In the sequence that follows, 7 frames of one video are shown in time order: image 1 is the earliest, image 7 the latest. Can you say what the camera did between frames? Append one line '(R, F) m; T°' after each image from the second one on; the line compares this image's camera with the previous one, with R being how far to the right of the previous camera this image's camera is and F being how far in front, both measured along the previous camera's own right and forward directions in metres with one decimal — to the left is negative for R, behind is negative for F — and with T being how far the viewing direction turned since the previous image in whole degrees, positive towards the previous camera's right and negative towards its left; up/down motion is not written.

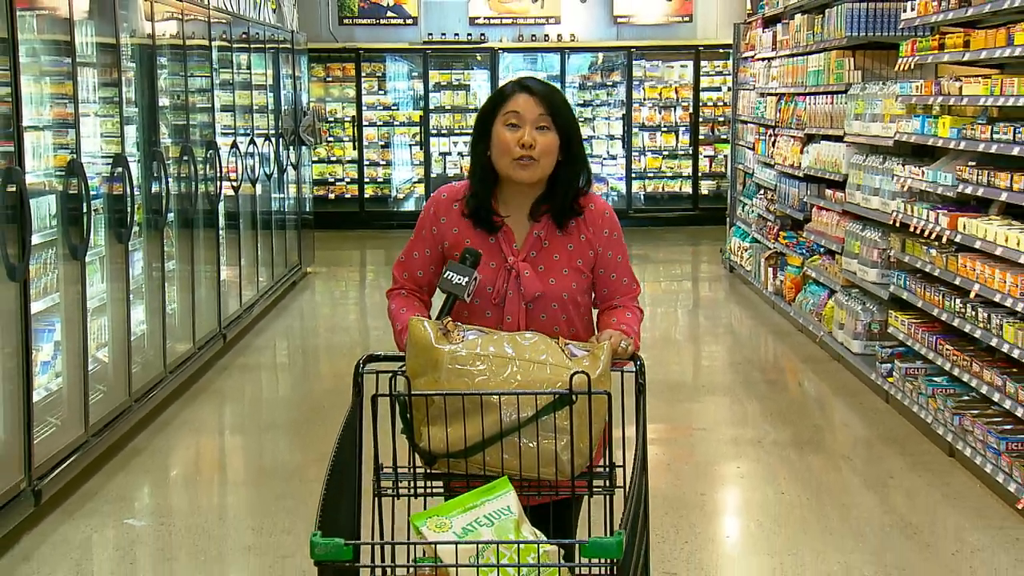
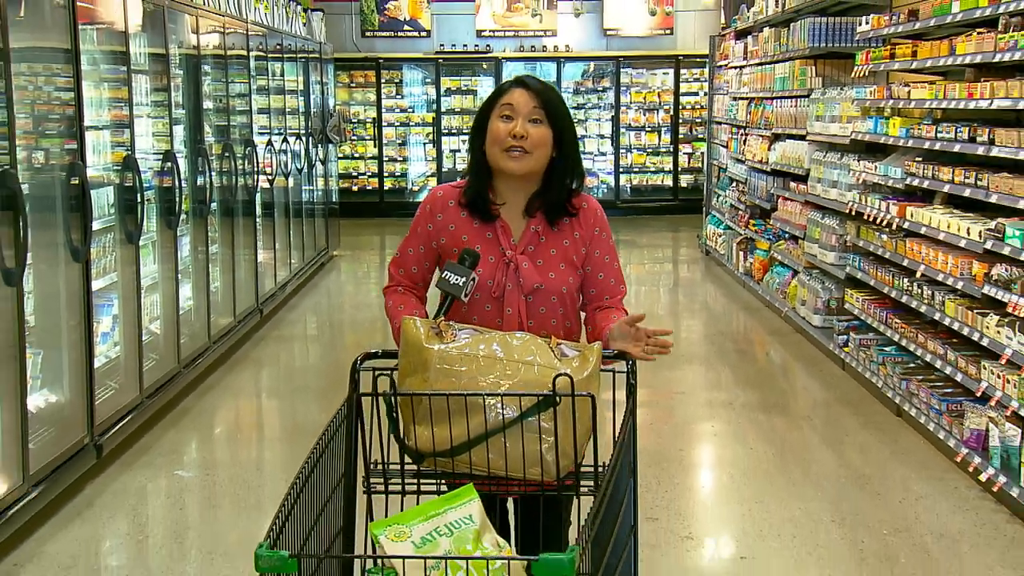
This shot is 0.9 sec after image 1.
(0.0, -0.3) m; 0°
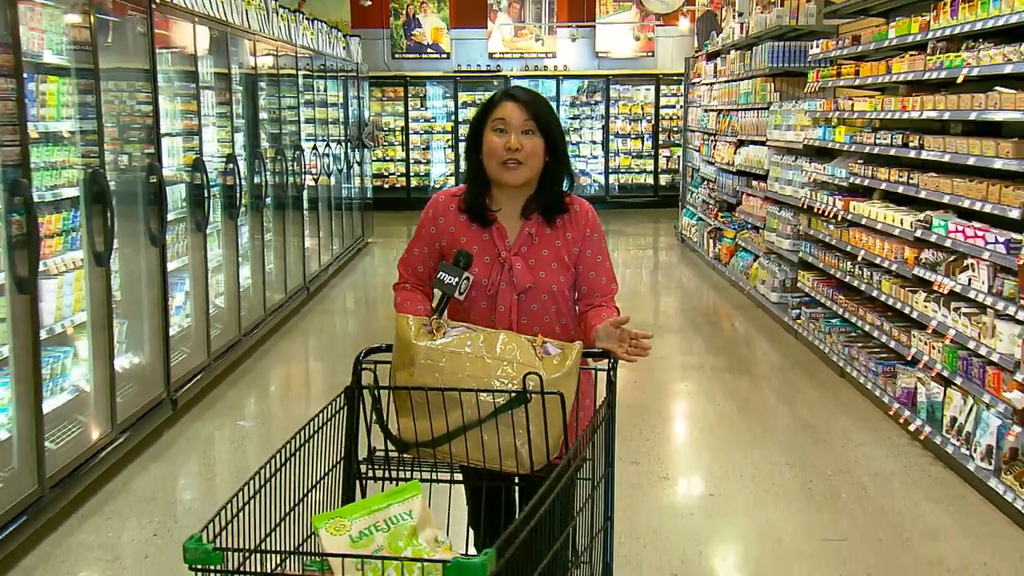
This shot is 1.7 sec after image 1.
(0.0, -0.4) m; 0°
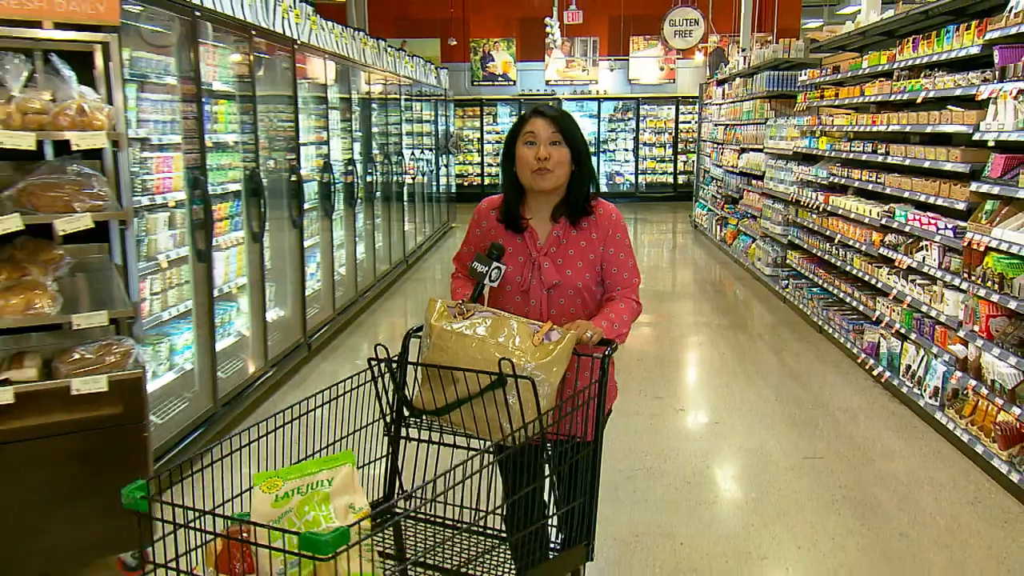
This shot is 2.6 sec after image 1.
(-0.4, -0.8) m; -1°
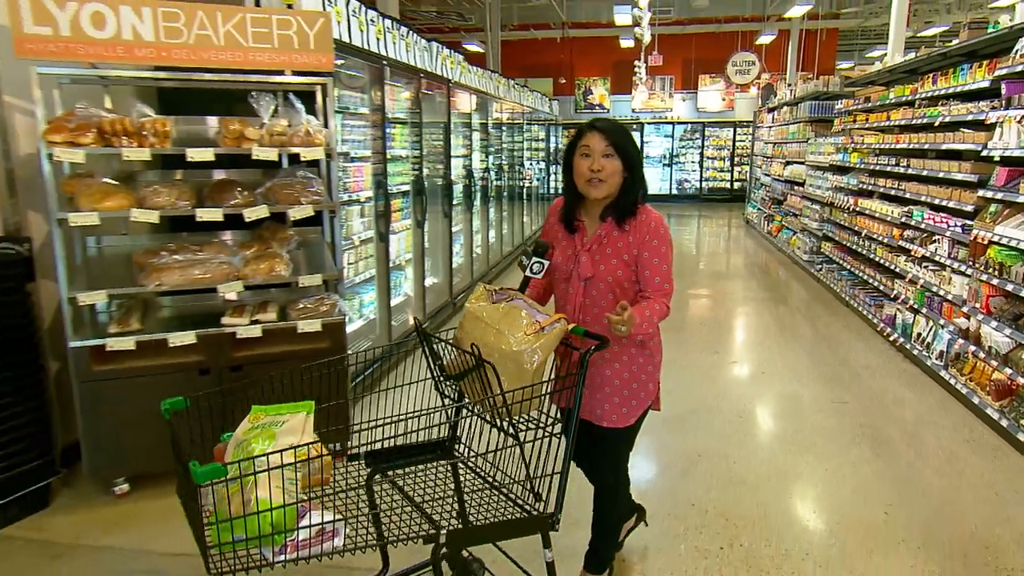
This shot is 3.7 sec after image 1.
(-1.0, -1.2) m; -3°
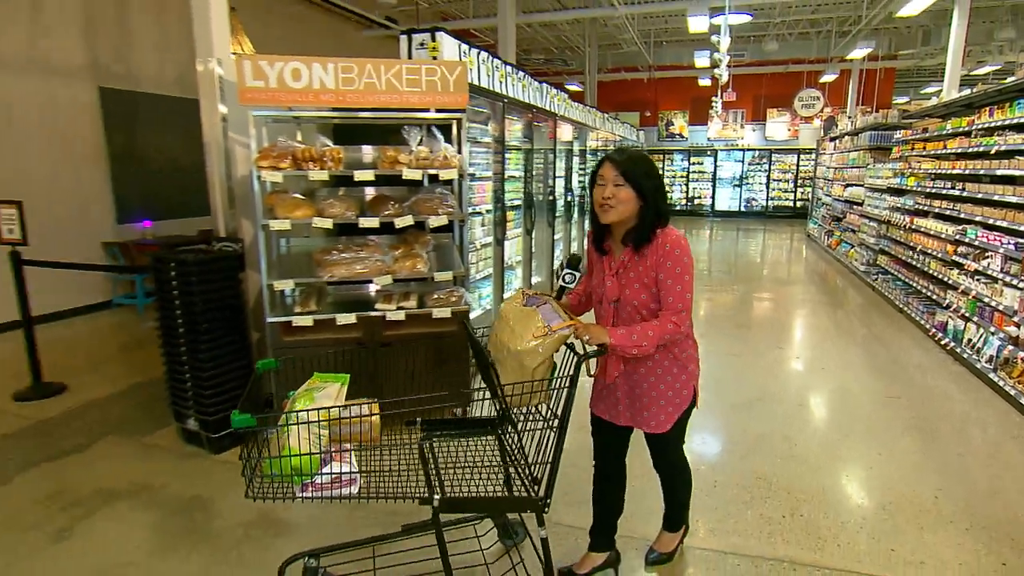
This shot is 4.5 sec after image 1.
(-1.1, -1.0) m; -4°
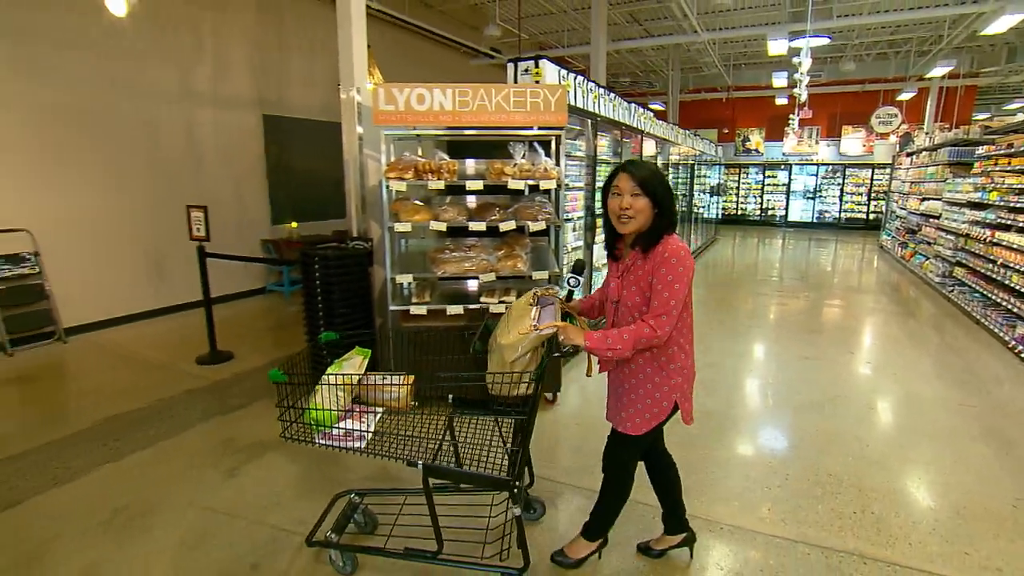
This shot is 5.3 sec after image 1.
(-1.2, -0.8) m; -4°
